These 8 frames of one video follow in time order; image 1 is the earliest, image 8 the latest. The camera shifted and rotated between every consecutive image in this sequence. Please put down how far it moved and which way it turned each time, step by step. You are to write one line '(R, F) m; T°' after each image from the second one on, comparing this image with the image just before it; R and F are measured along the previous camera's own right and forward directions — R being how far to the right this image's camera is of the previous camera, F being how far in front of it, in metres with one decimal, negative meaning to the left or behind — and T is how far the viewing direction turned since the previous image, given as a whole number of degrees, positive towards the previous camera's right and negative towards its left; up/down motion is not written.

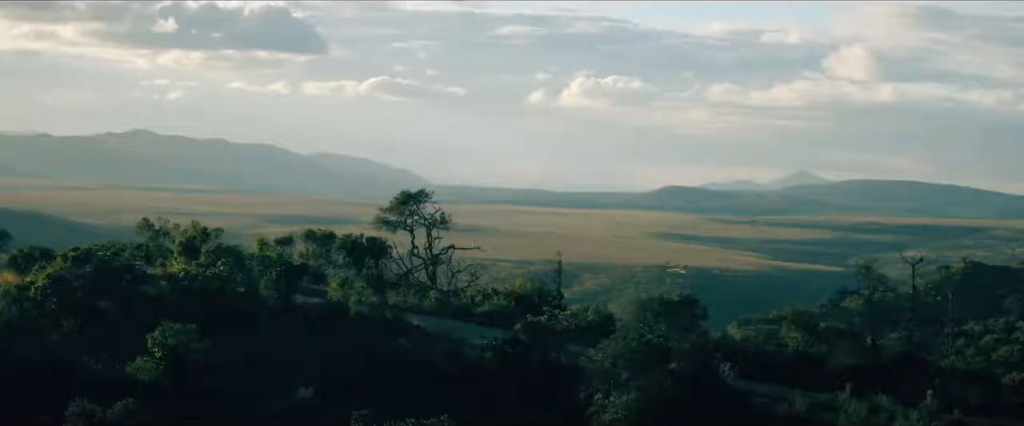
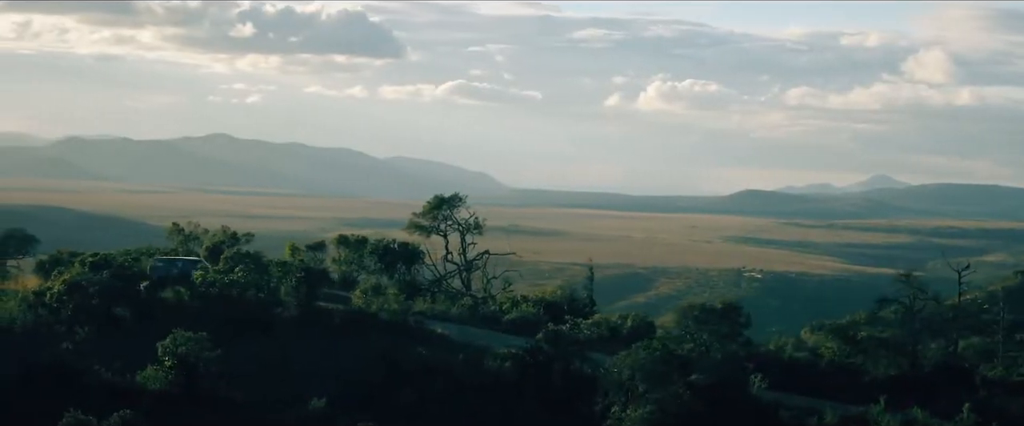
(+0.8, +1.0) m; -2°
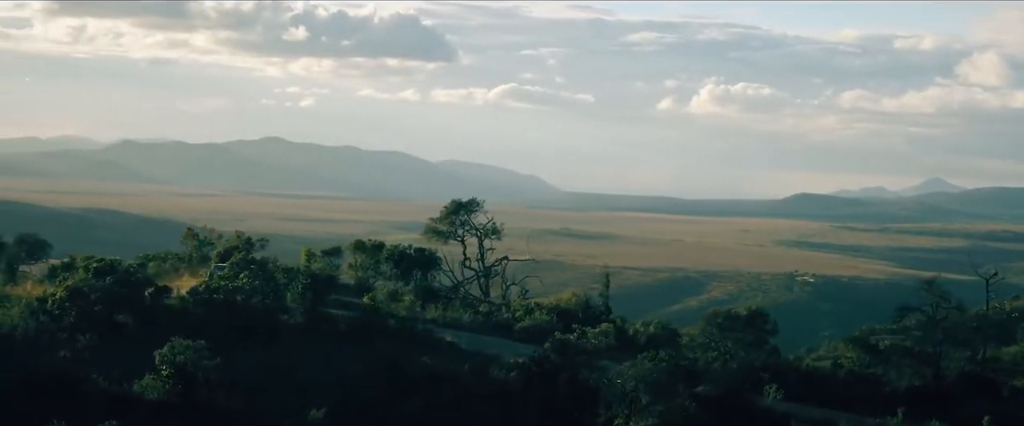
(+0.7, +0.8) m; -1°
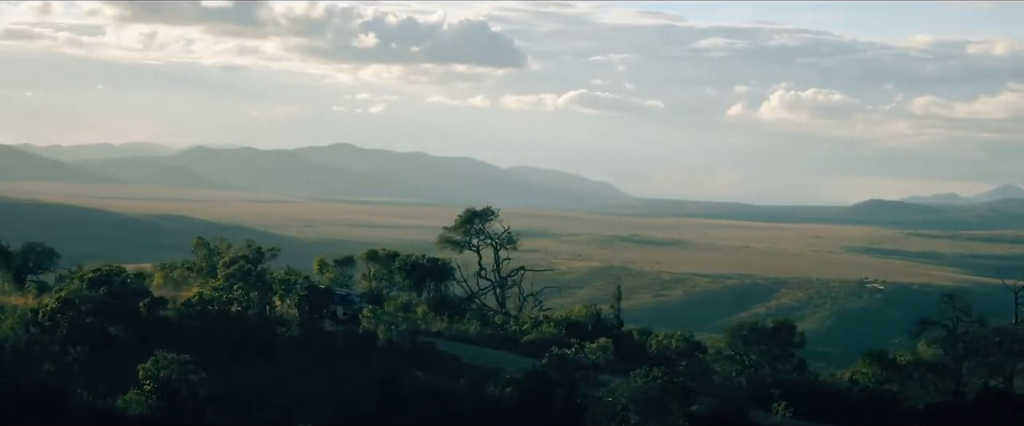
(+1.0, +1.1) m; -2°
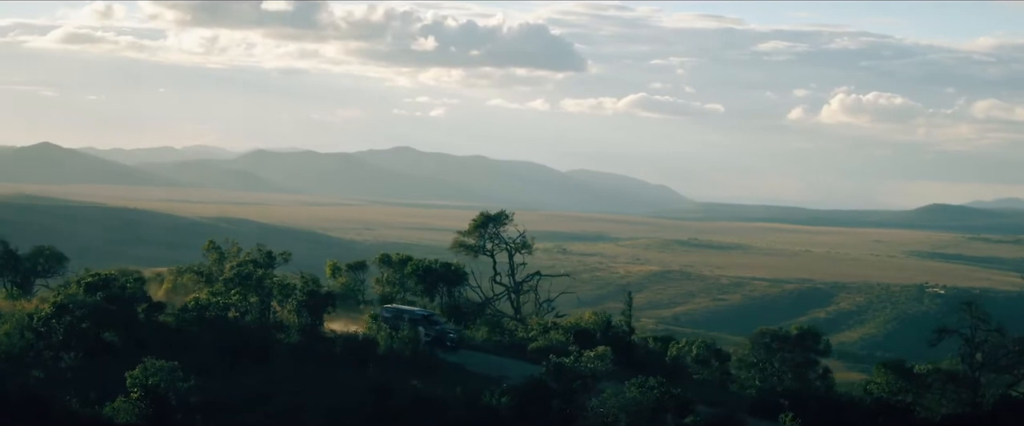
(+0.8, +0.8) m; -2°
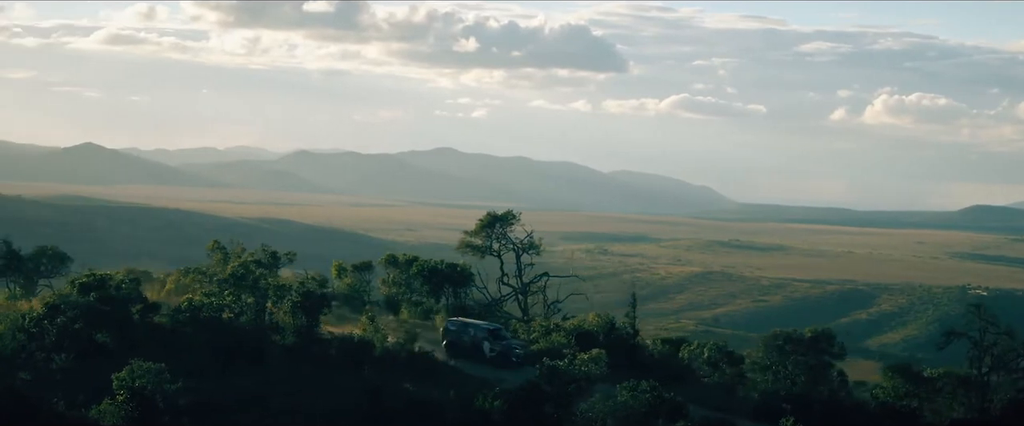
(+0.6, +0.6) m; -1°
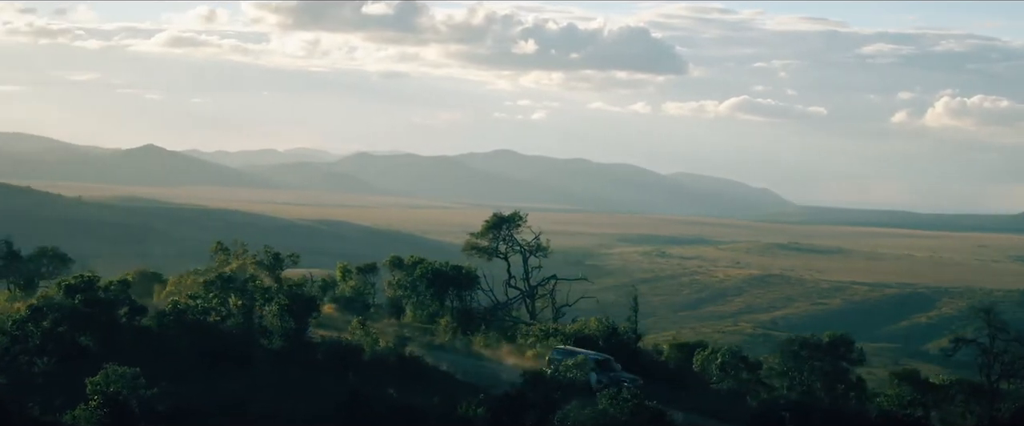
(+0.9, +0.9) m; -2°
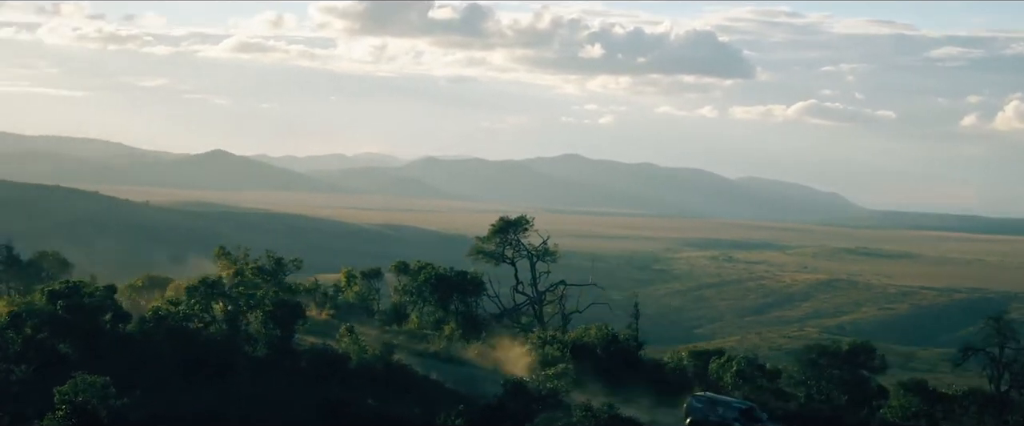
(+1.1, +1.0) m; -2°
